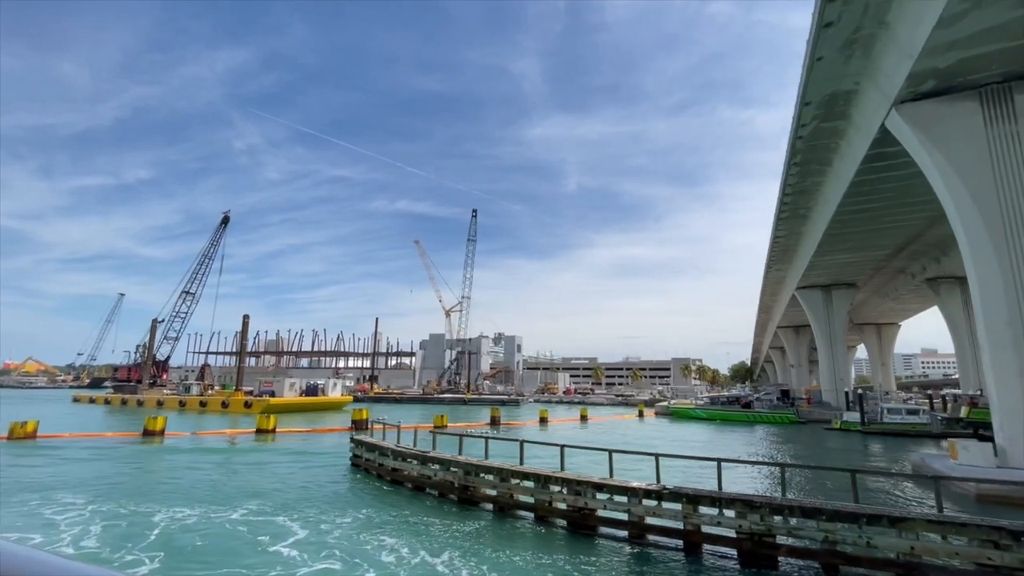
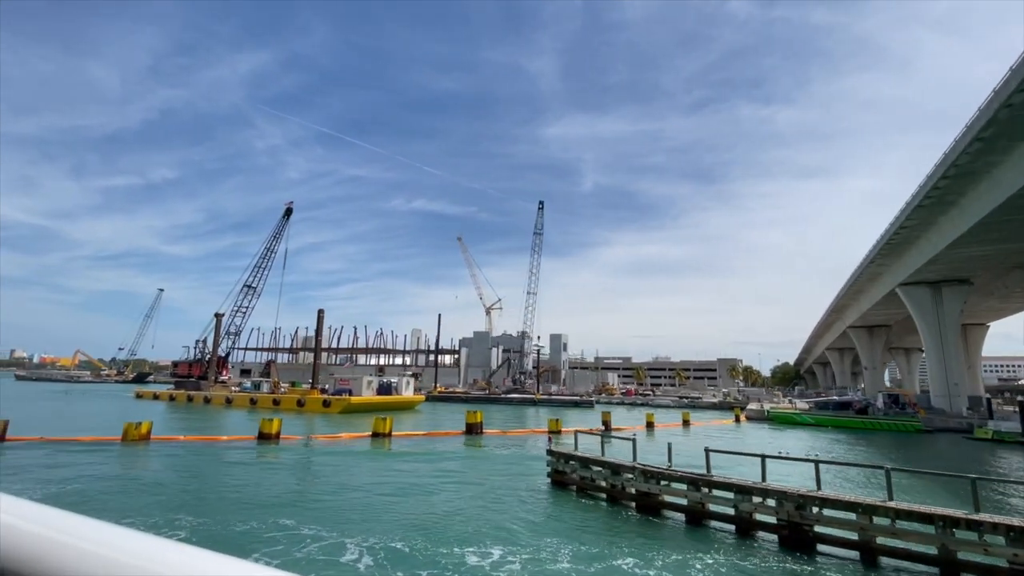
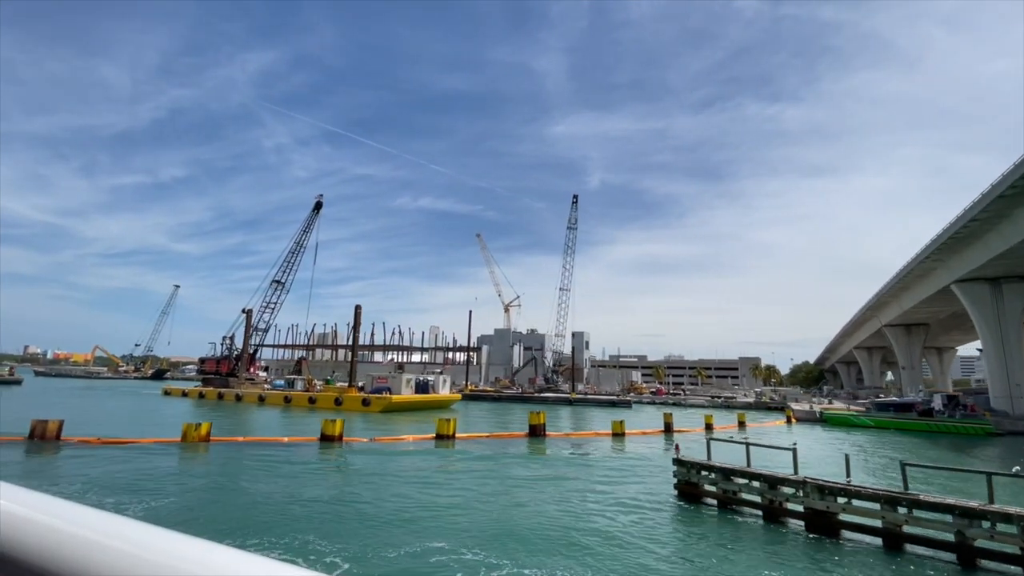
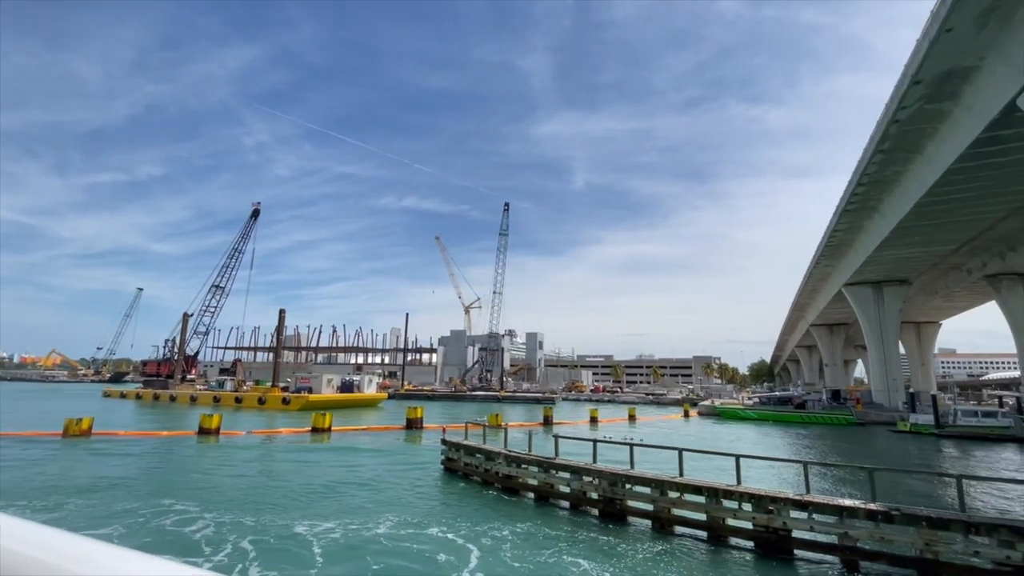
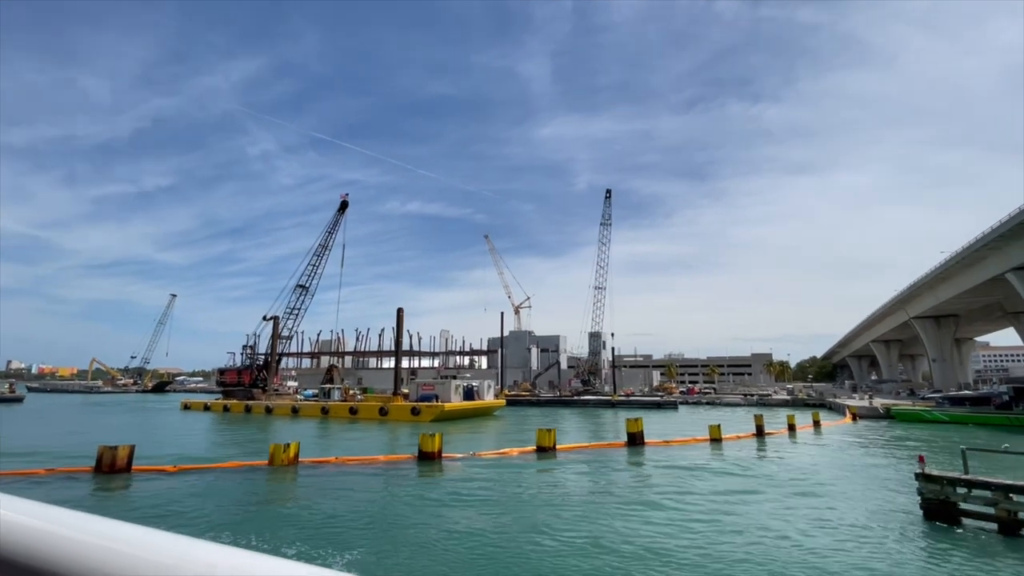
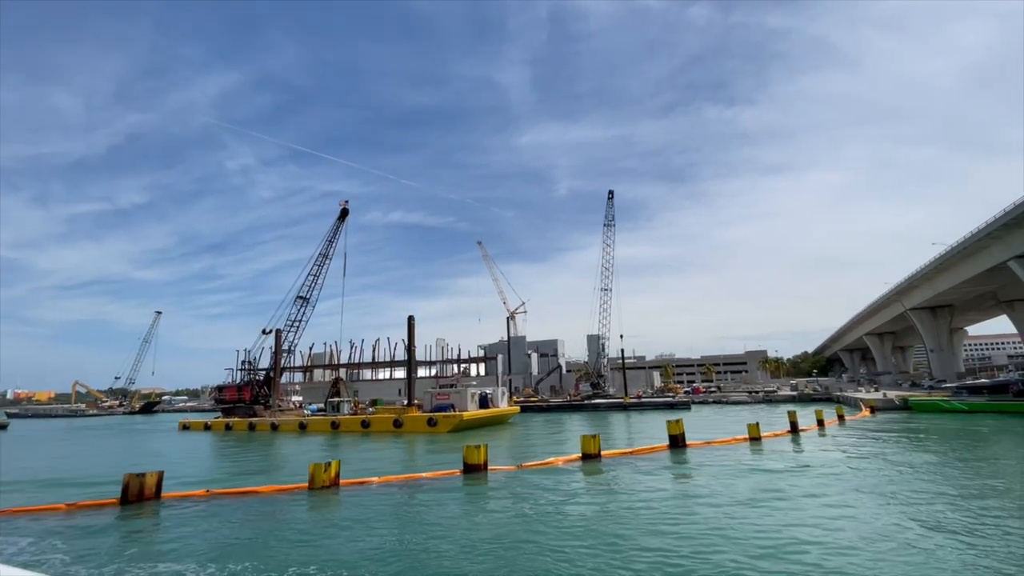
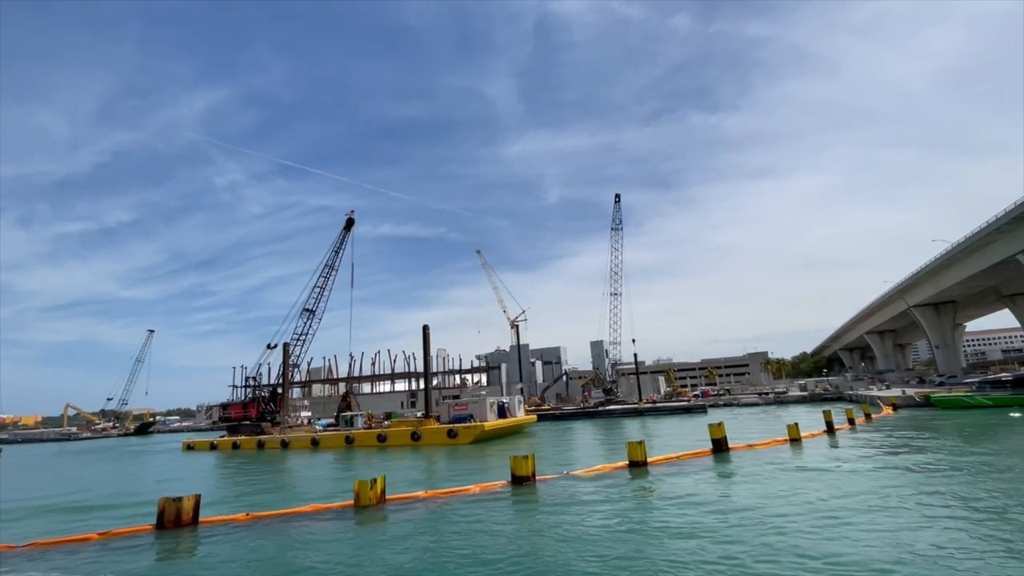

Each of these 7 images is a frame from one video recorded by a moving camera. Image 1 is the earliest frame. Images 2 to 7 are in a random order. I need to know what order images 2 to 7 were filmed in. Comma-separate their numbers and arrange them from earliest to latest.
4, 2, 3, 5, 6, 7
